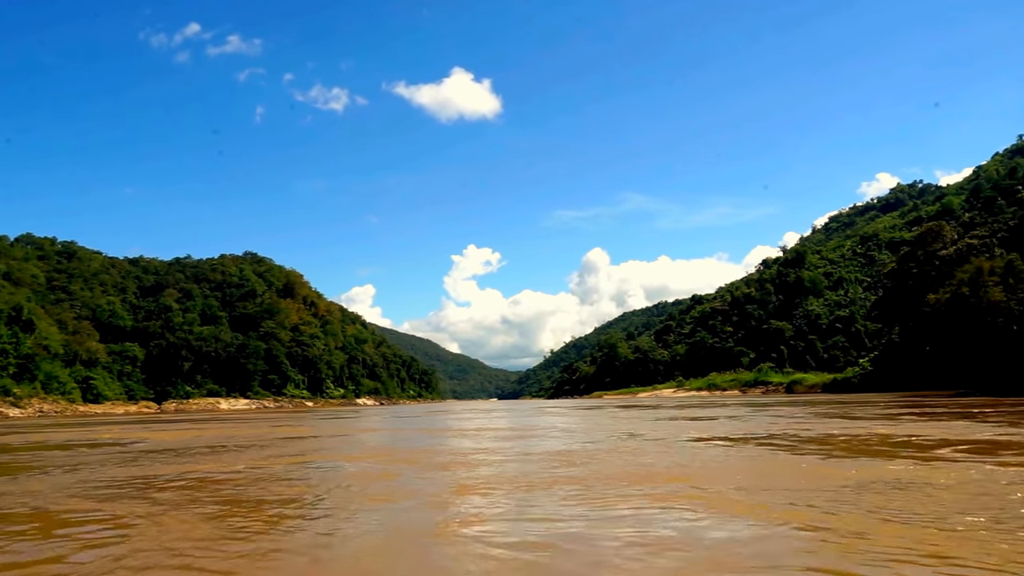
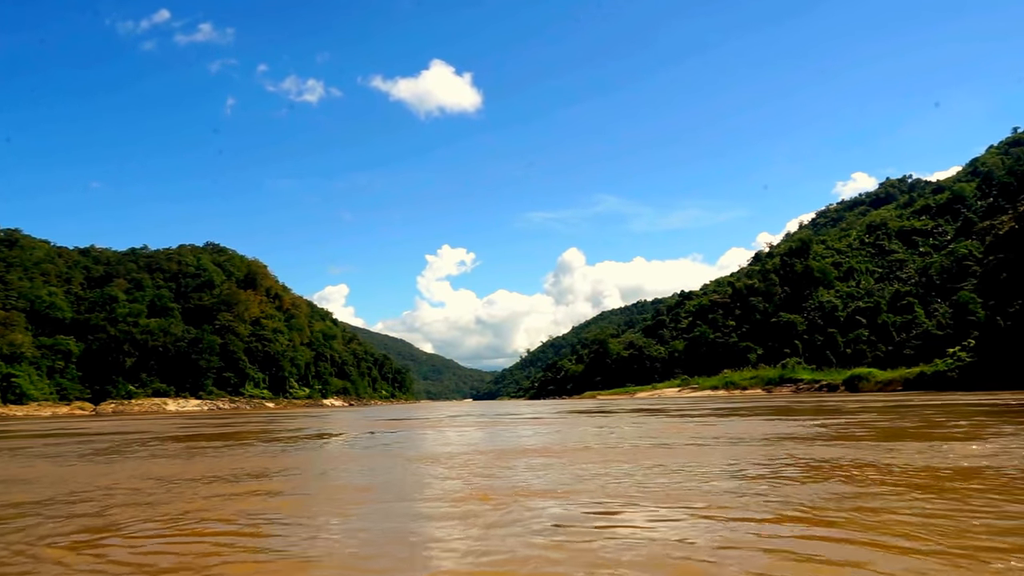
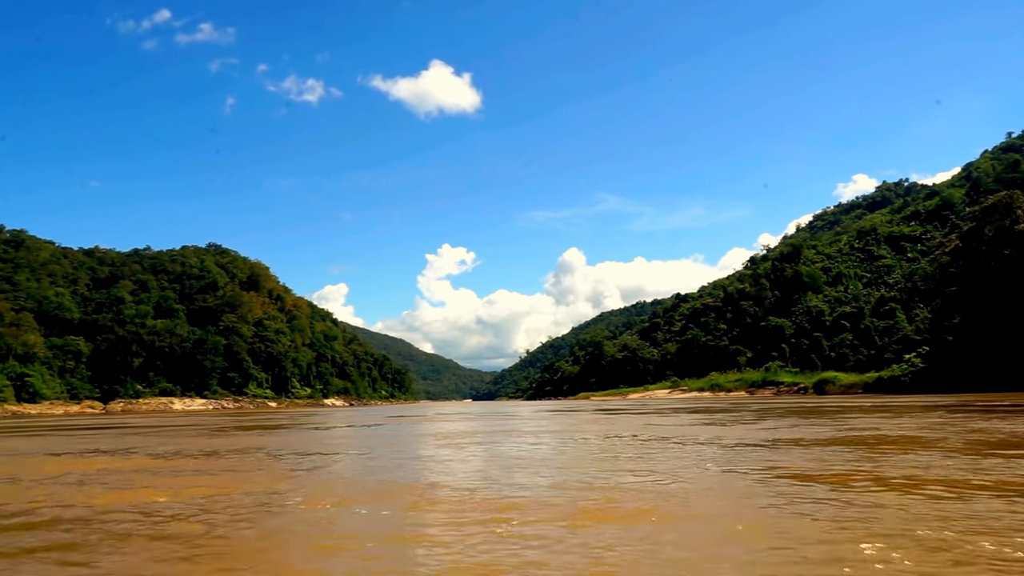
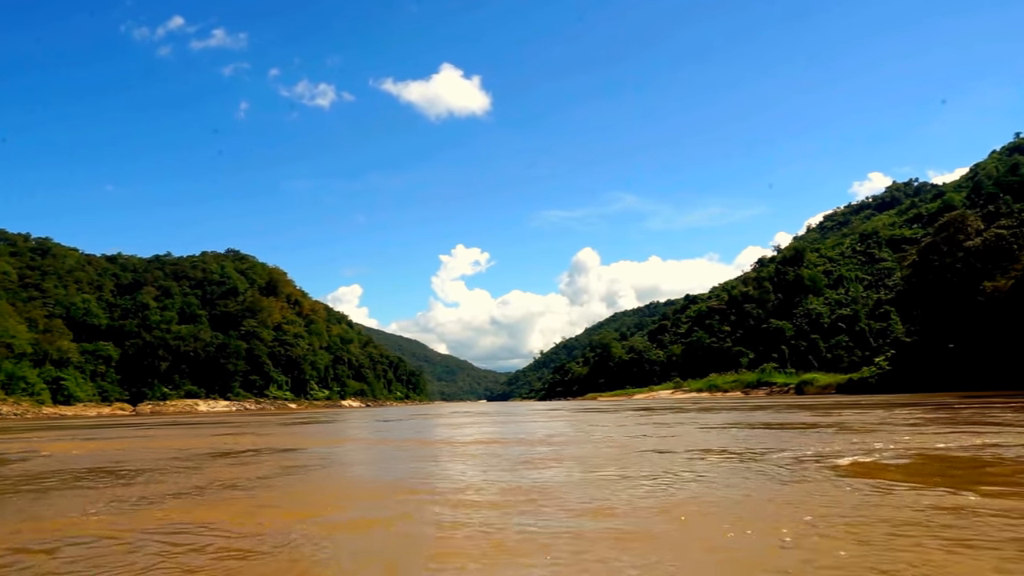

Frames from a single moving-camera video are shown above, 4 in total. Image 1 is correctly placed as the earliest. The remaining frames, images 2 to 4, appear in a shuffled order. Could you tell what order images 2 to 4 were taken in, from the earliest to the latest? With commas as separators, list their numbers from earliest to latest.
4, 3, 2
